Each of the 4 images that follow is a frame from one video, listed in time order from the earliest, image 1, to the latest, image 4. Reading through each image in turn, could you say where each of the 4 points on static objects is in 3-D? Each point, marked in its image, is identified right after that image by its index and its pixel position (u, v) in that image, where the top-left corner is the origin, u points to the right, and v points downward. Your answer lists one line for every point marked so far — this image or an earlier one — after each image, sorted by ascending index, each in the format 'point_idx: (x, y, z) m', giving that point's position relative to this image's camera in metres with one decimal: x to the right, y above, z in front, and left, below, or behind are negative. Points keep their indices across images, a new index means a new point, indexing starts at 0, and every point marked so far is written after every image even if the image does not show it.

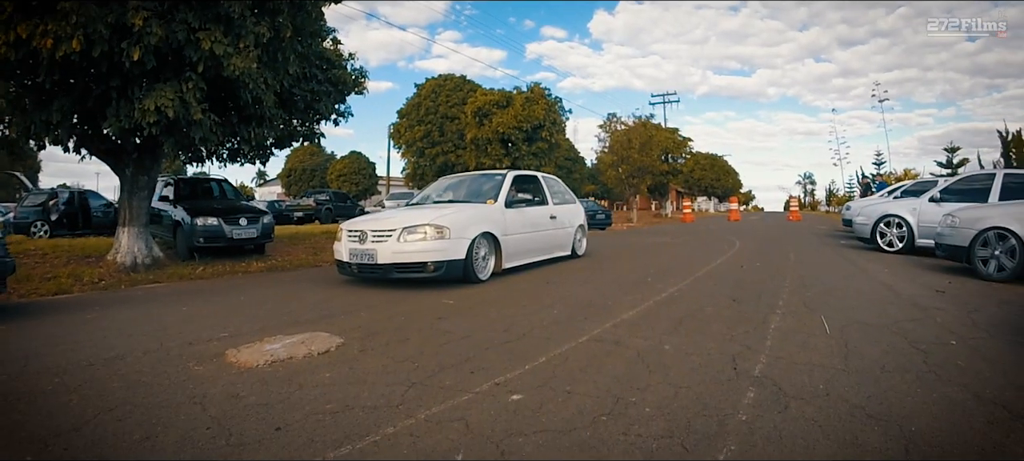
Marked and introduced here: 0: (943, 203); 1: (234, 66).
0: (+8.5, +0.5, +12.9) m
1: (-4.4, +2.6, +10.3) m
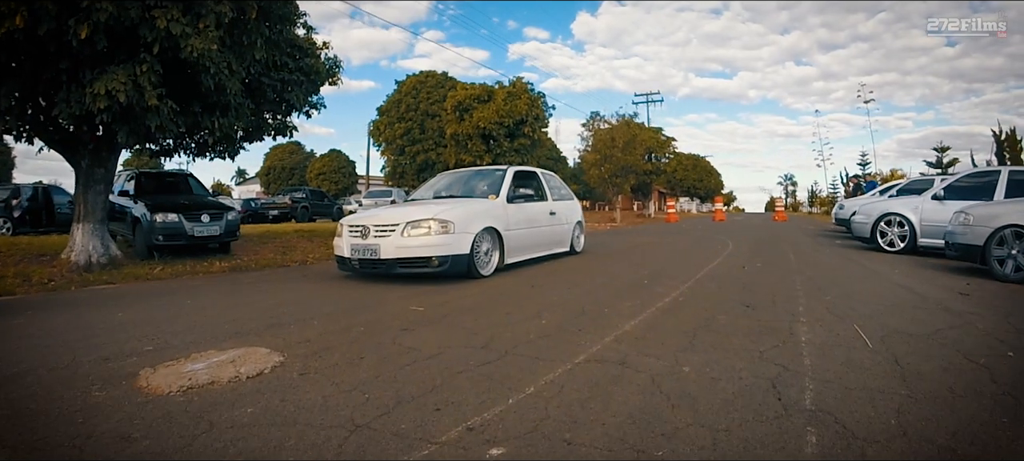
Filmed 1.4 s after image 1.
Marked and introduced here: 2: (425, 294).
0: (+8.2, +0.6, +12.2) m
1: (-4.6, +2.6, +9.3) m
2: (-0.7, -0.6, +6.0) m
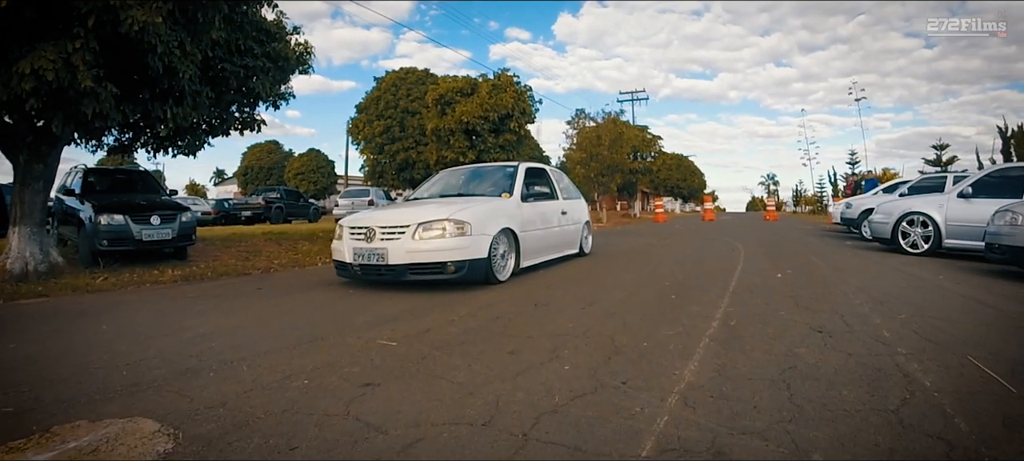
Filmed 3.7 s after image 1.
0: (+8.1, +0.5, +11.2) m
1: (-4.7, +2.6, +7.9) m
2: (-0.7, -0.6, +4.6) m
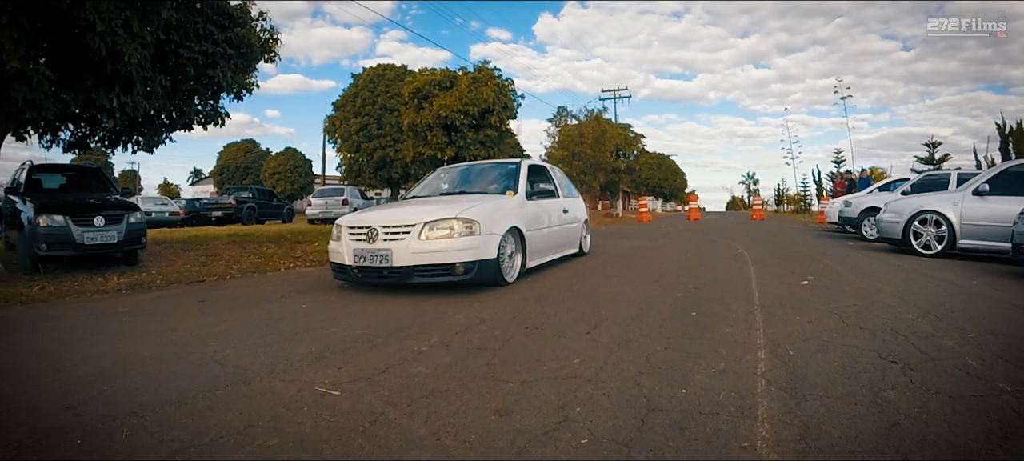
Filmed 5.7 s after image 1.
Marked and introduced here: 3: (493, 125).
0: (+7.8, +0.5, +10.4) m
1: (-4.9, +2.6, +6.8) m
2: (-0.8, -0.6, +3.7) m
3: (-0.4, +3.0, +18.3) m
